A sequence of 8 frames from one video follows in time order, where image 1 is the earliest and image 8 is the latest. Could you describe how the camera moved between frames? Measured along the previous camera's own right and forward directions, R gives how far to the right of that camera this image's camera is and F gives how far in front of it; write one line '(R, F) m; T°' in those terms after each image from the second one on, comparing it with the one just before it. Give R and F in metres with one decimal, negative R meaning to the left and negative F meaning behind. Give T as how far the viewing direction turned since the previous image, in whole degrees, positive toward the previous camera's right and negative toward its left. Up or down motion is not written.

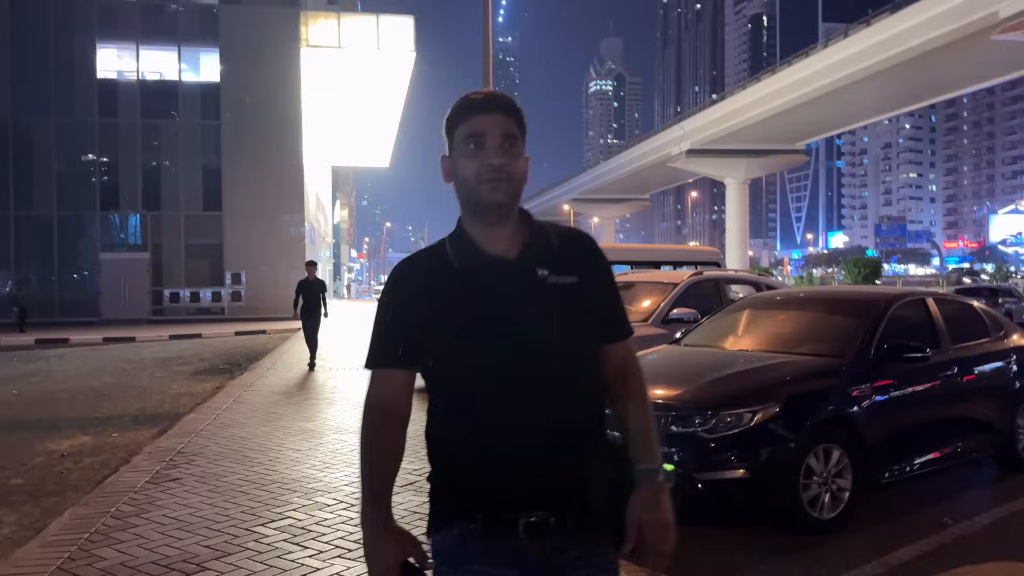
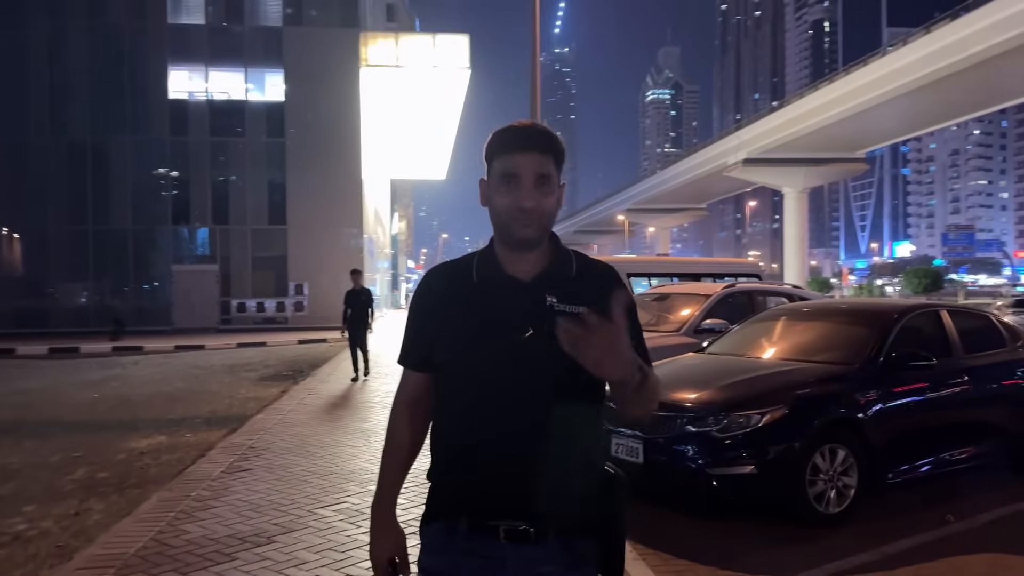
(+0.1, -0.5) m; -4°
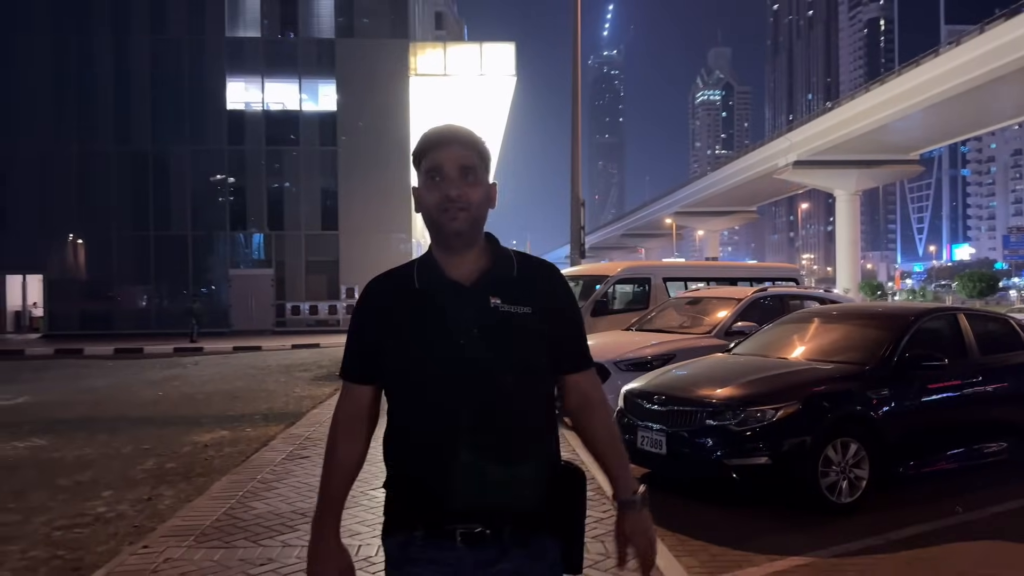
(+0.1, -0.4) m; -3°
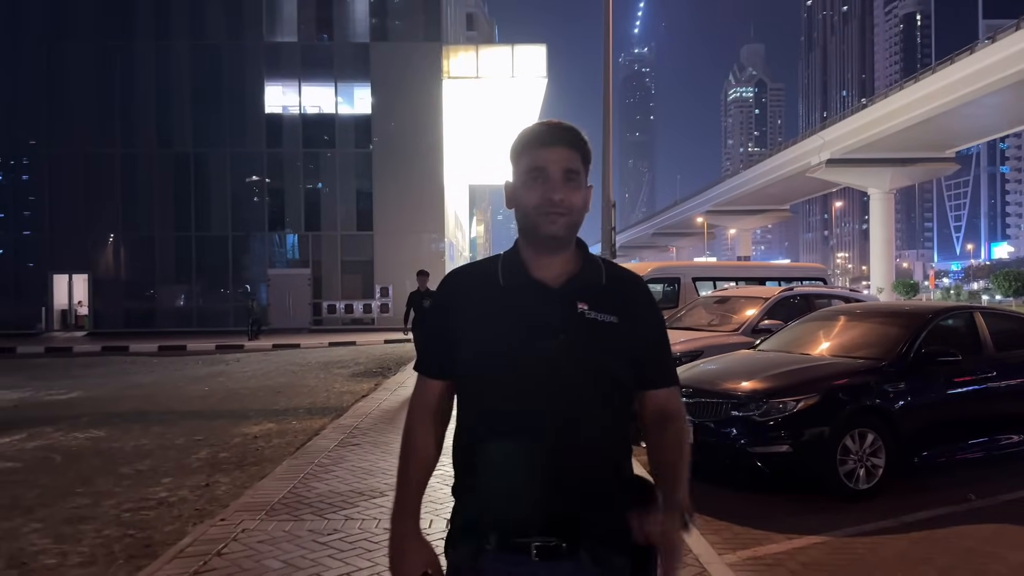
(0.0, -0.4) m; -2°
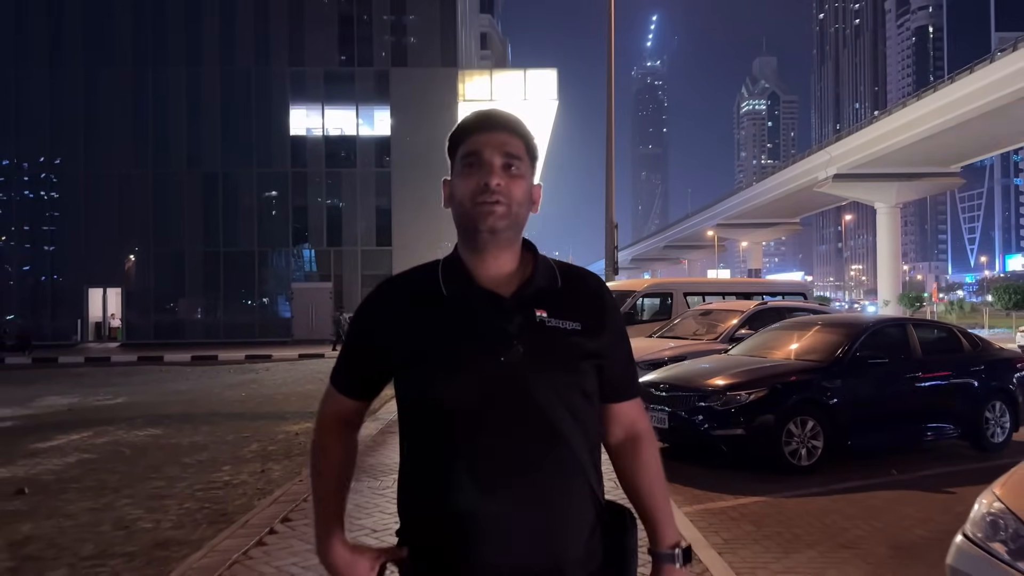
(0.0, -1.3) m; -1°
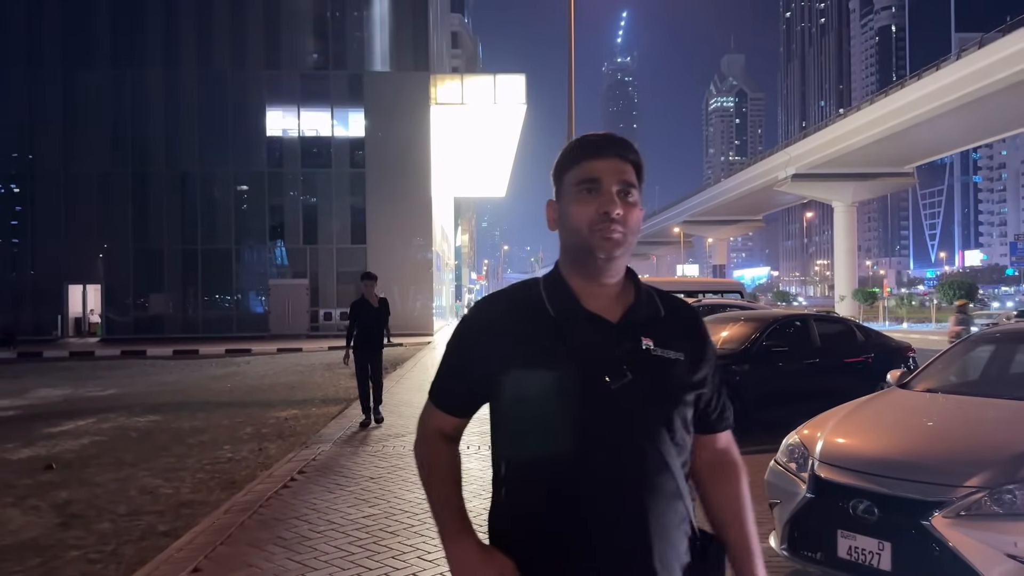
(0.0, -1.3) m; +2°
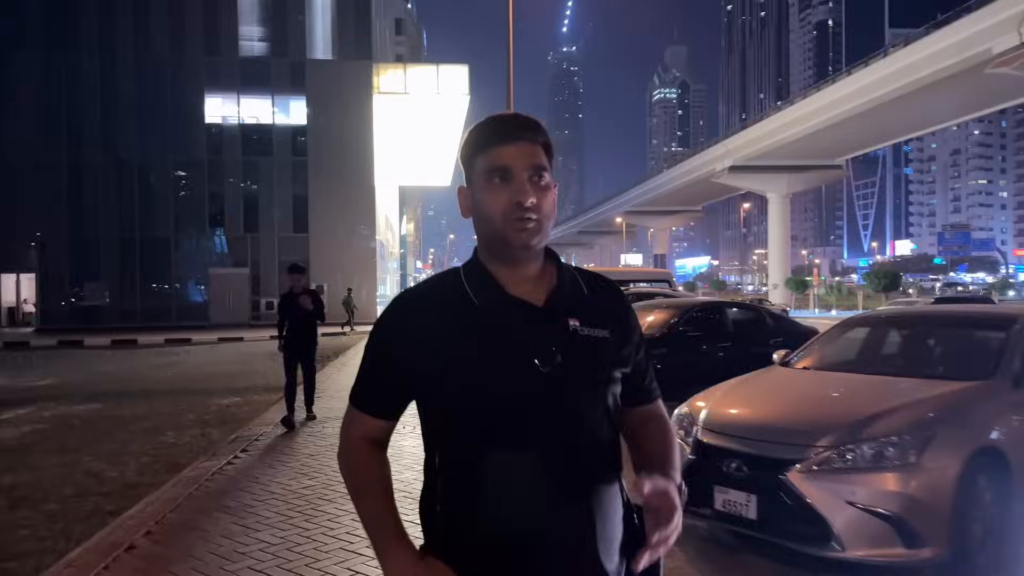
(+0.1, -0.5) m; +4°
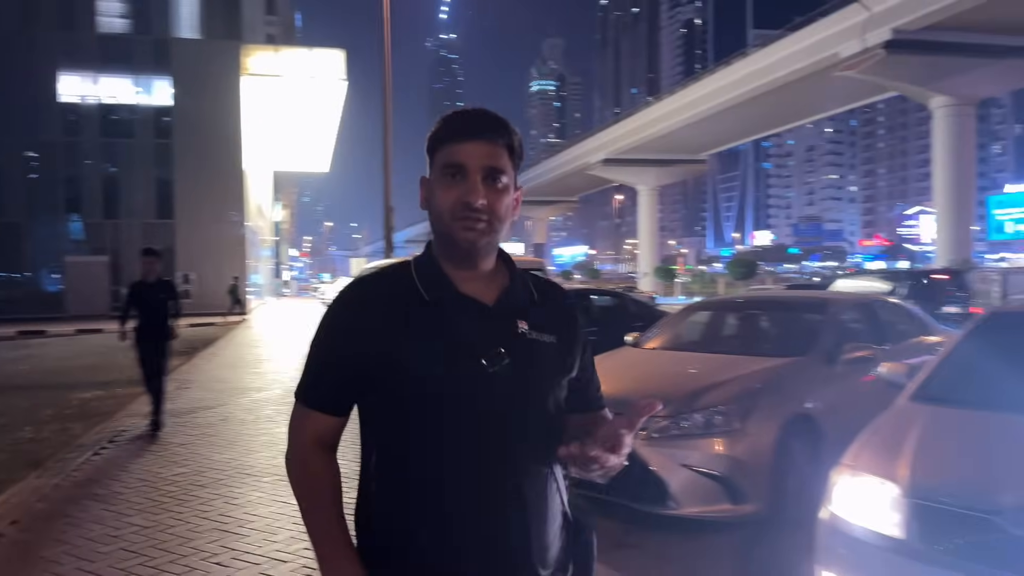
(0.0, -0.3) m; +8°
